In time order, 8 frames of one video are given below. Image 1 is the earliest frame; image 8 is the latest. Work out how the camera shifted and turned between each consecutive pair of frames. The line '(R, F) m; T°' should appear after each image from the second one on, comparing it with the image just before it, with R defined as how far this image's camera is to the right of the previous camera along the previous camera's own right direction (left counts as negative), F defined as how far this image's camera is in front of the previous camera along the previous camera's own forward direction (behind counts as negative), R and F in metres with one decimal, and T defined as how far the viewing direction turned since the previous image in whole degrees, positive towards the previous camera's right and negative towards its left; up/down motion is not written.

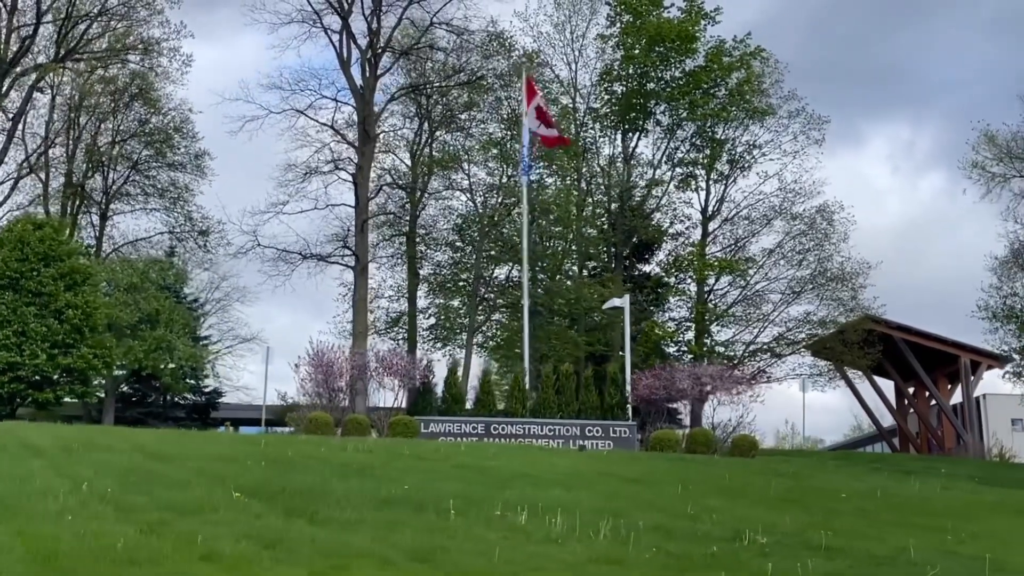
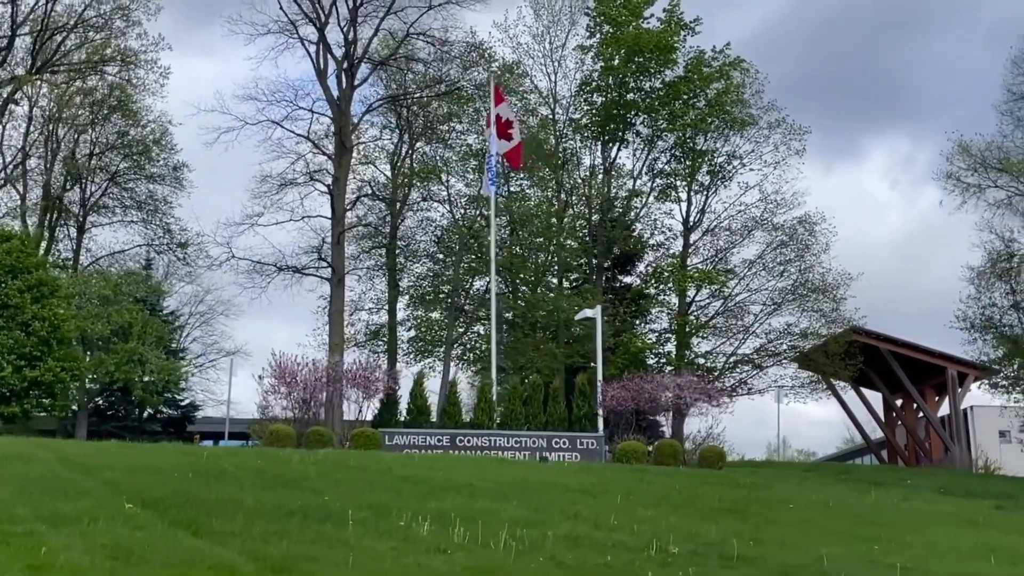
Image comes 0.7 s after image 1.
(+0.7, +0.2) m; 0°
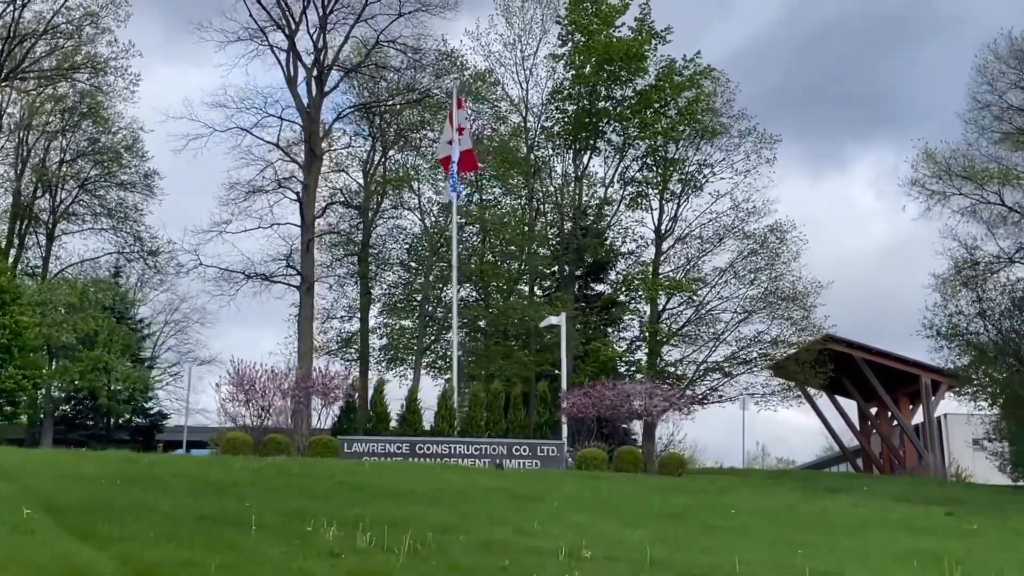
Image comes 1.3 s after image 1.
(+0.5, 0.0) m; +1°
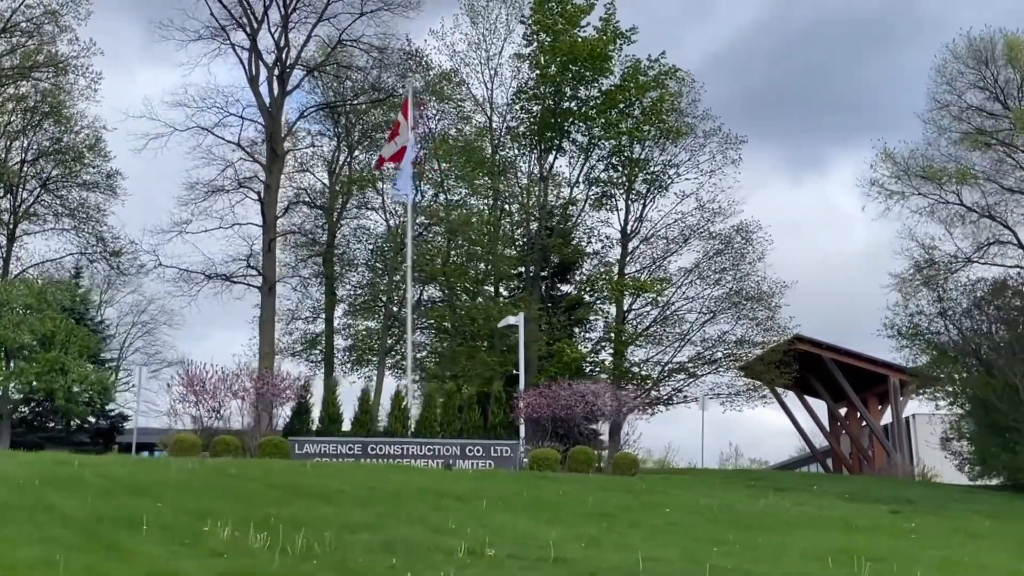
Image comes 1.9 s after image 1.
(+0.5, +0.1) m; +1°
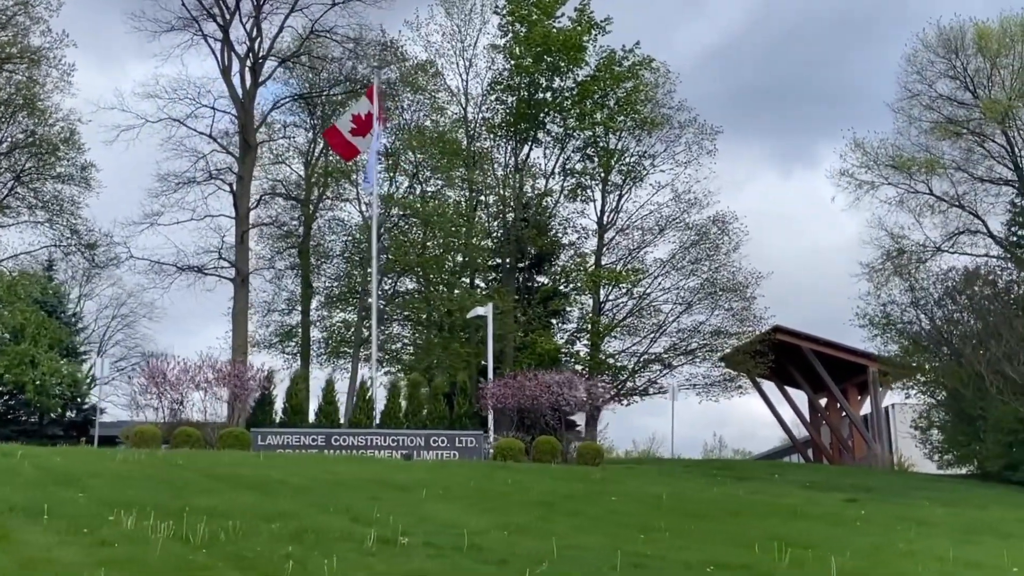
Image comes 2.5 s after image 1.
(+0.5, +0.1) m; 0°
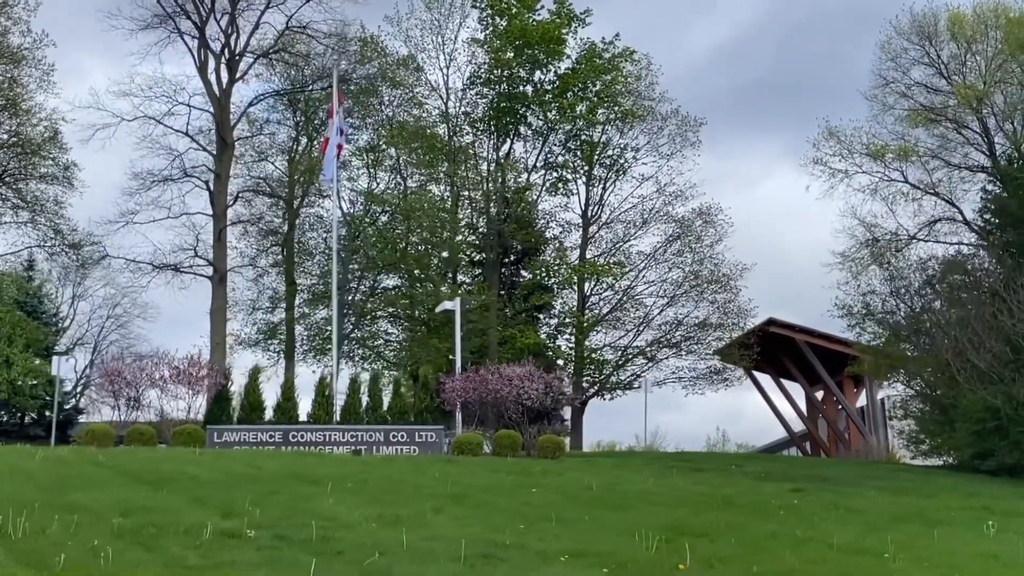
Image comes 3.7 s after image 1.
(-0.7, +0.1) m; +2°
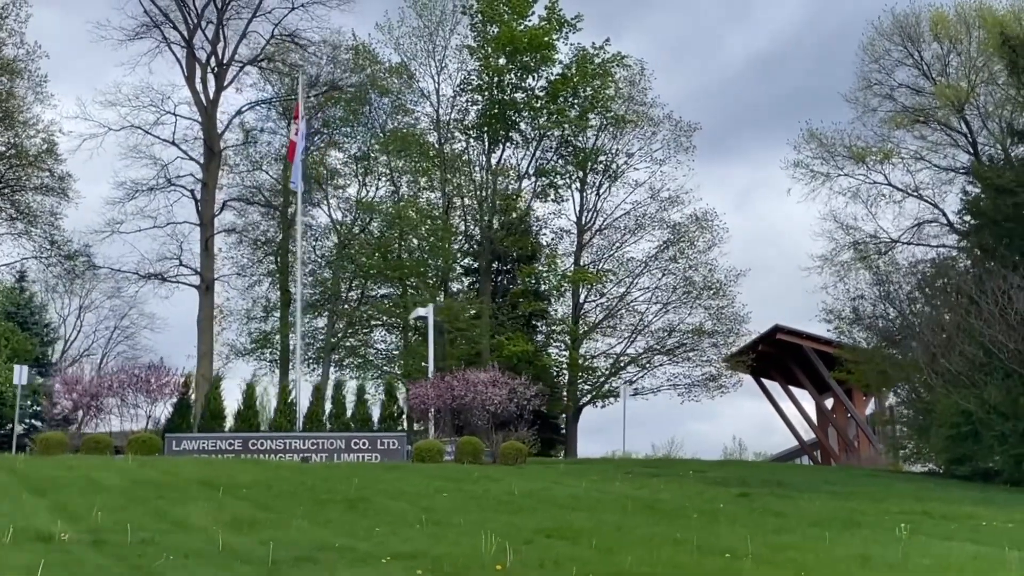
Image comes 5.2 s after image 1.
(-0.3, -0.1) m; +1°
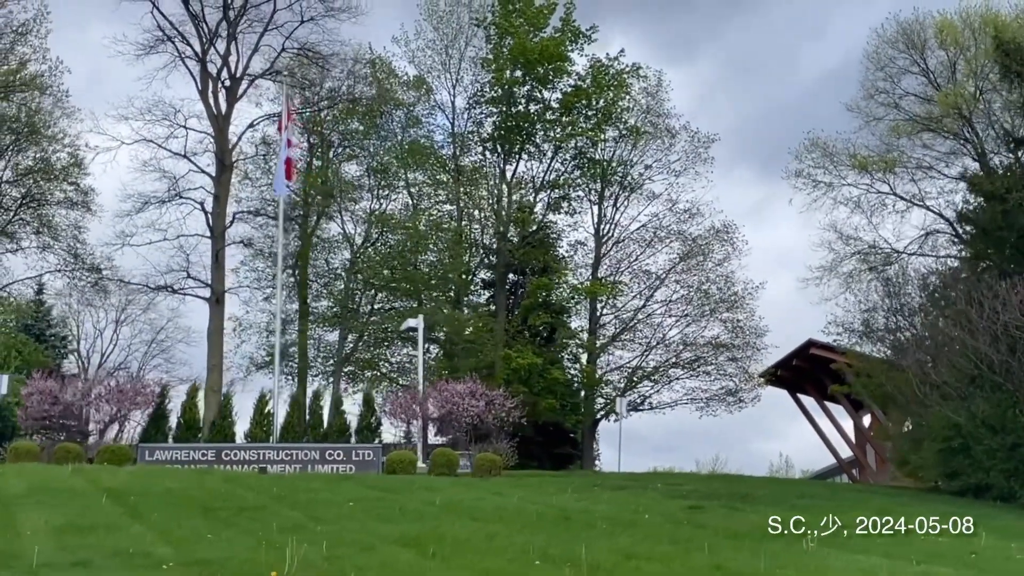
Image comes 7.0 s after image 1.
(-0.1, -0.3) m; -1°
